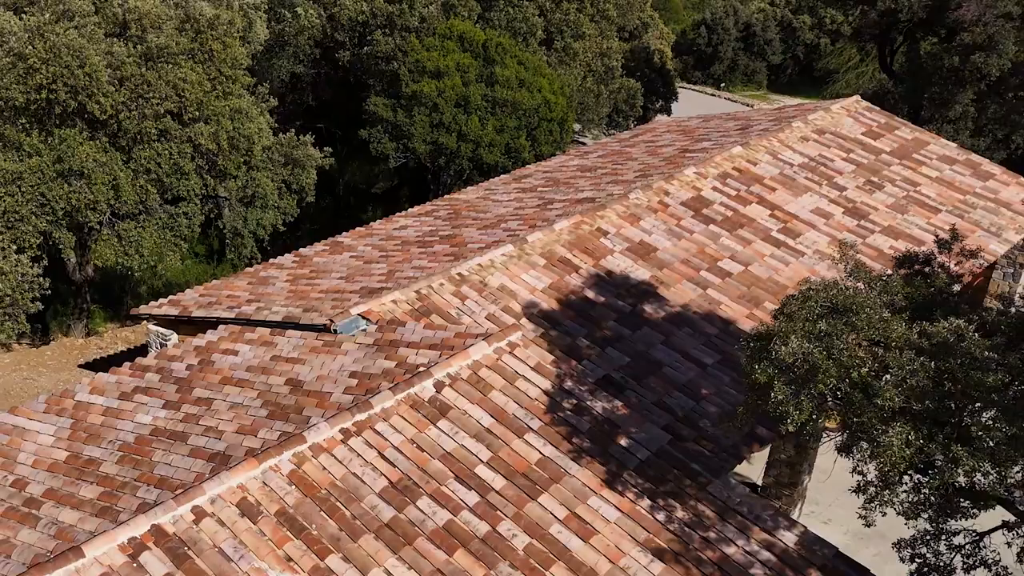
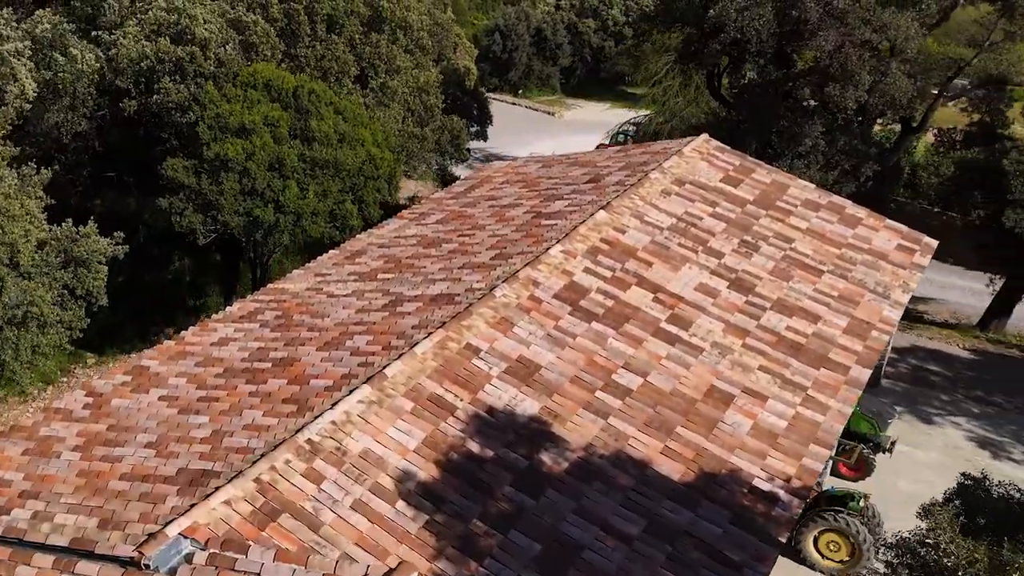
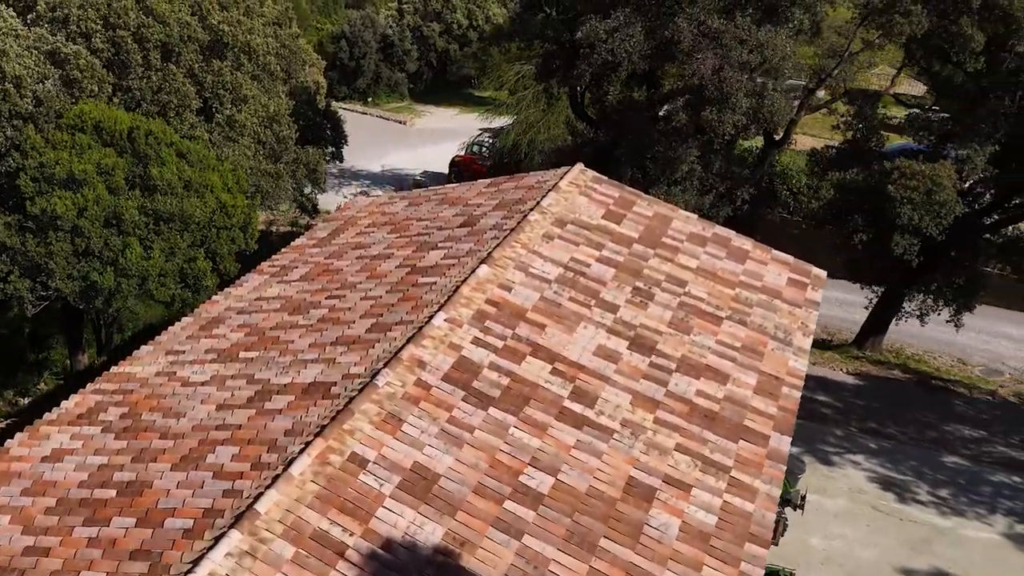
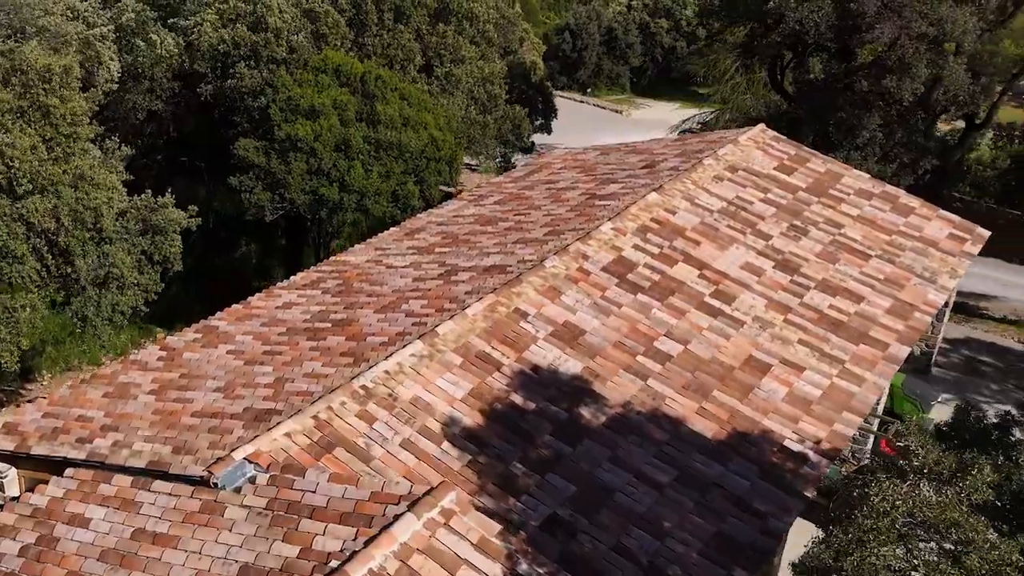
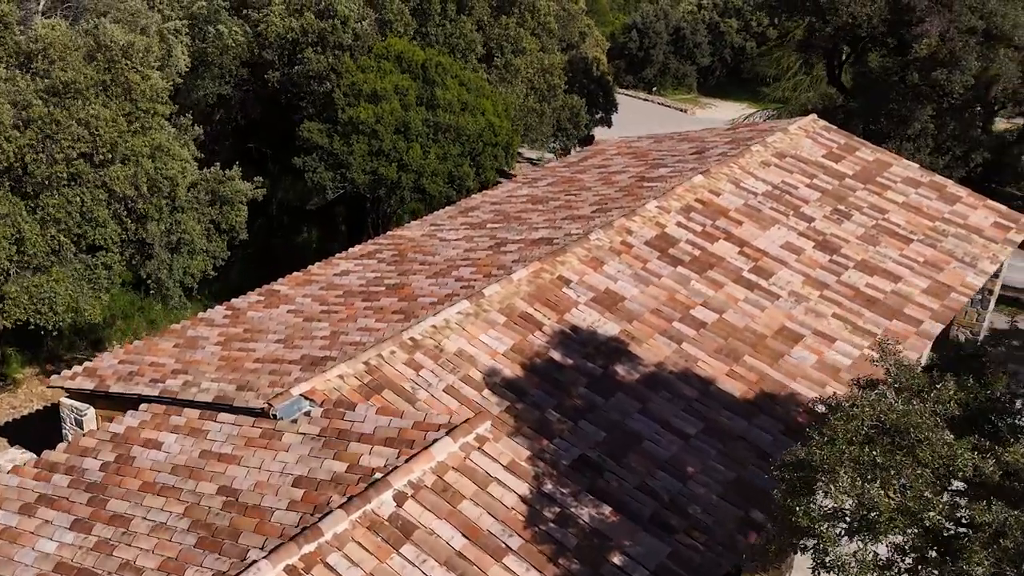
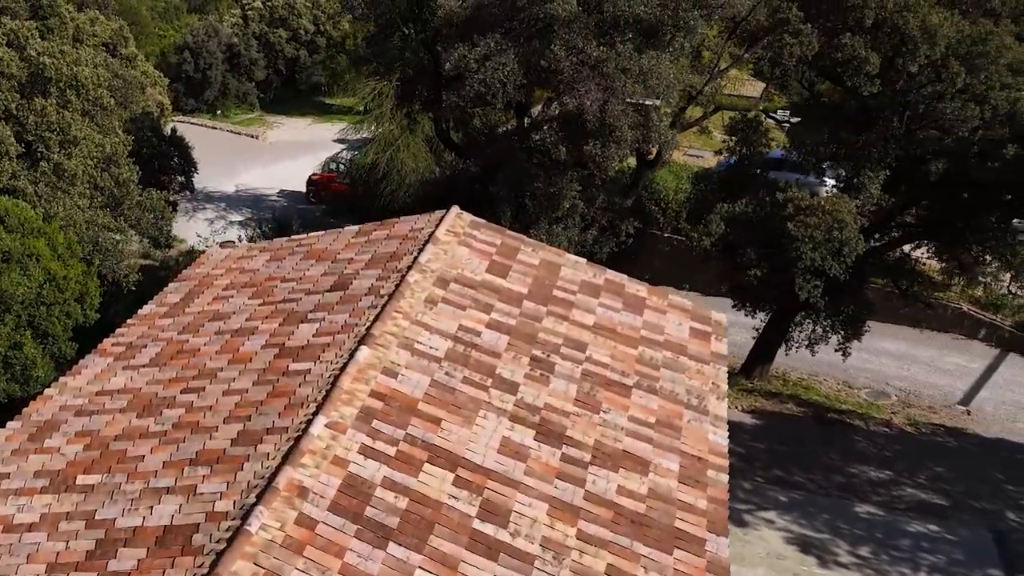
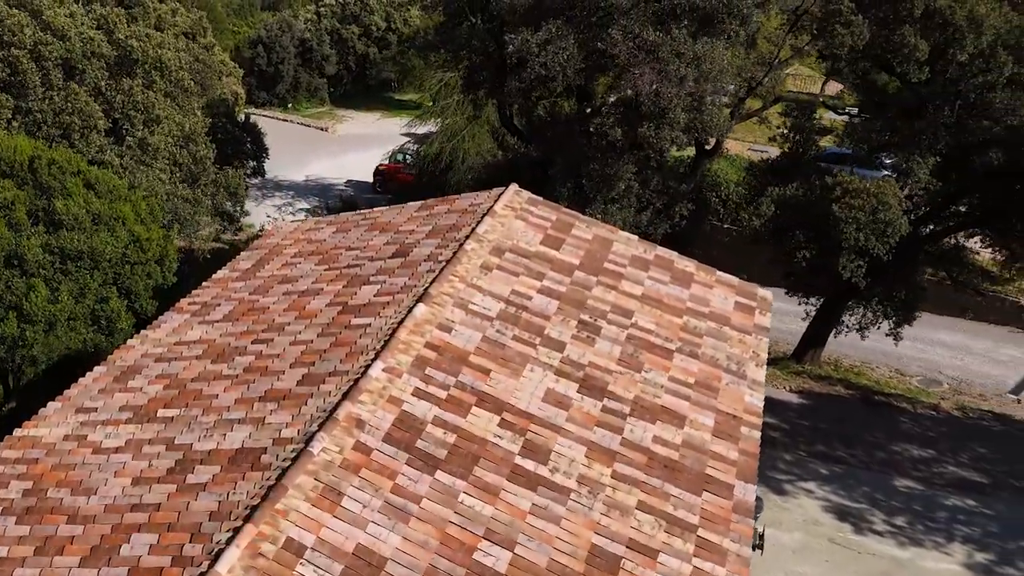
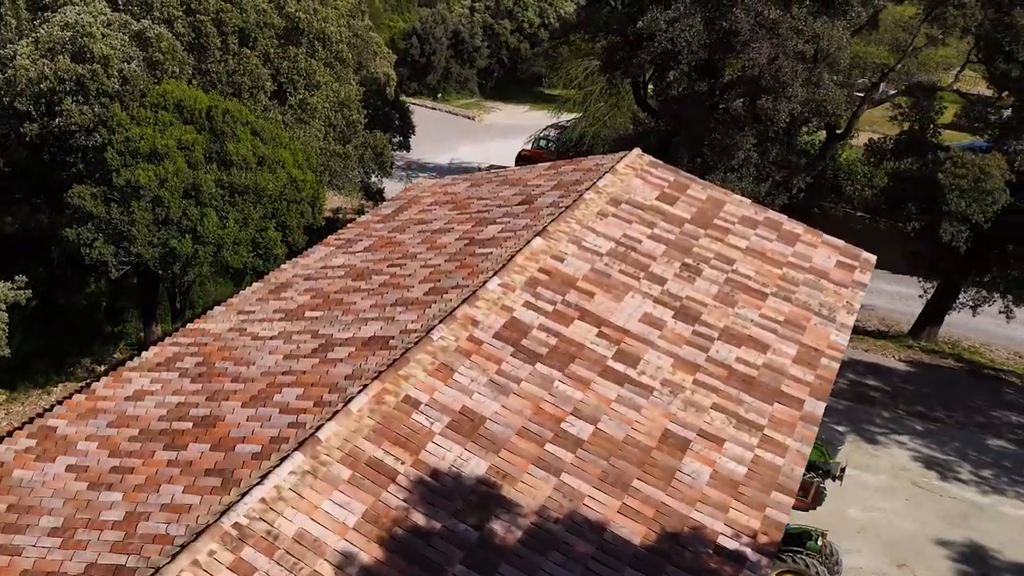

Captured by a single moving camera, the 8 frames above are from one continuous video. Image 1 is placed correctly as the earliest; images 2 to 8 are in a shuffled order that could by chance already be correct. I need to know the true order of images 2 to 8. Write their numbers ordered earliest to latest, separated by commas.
5, 4, 2, 8, 3, 7, 6
